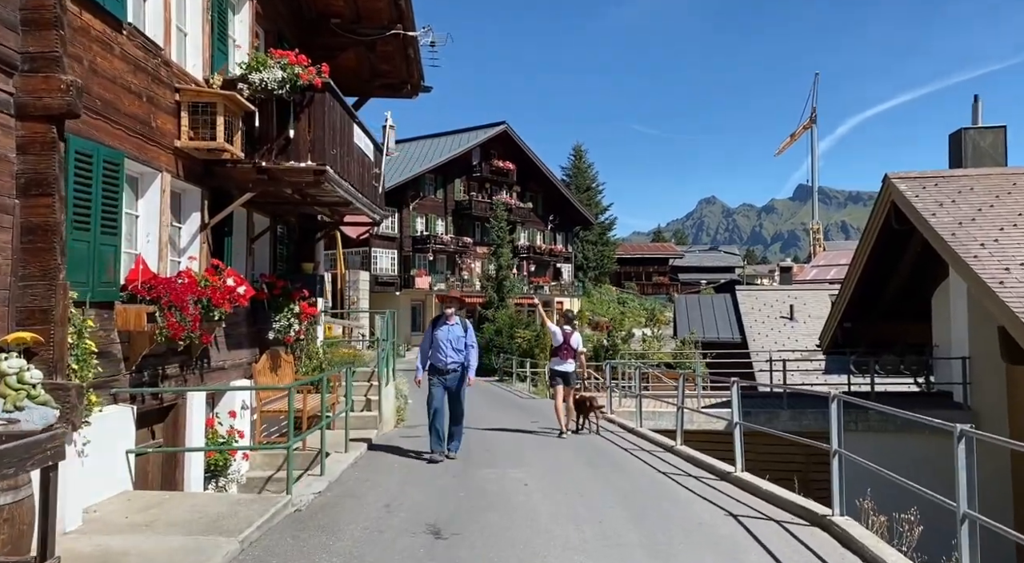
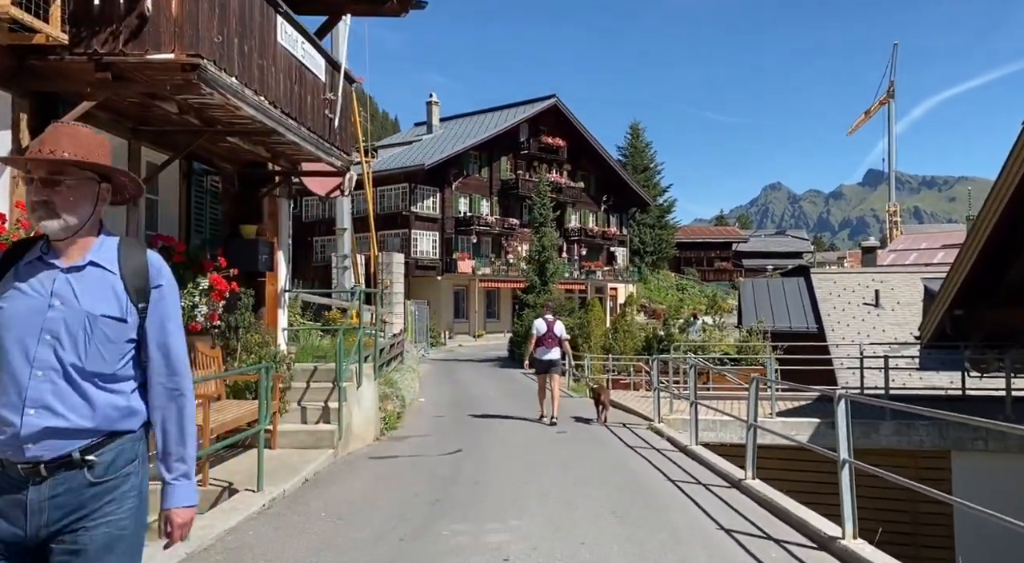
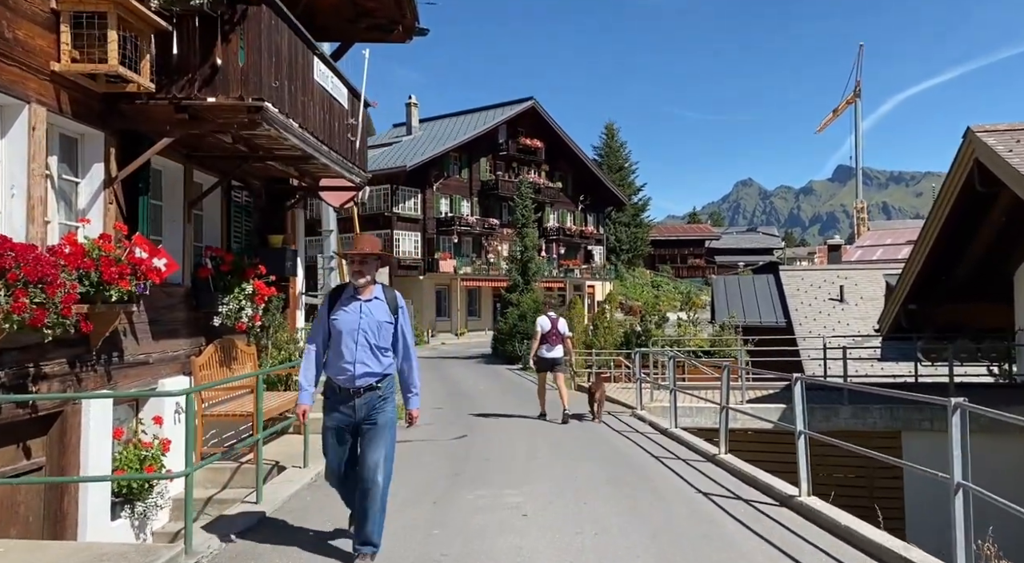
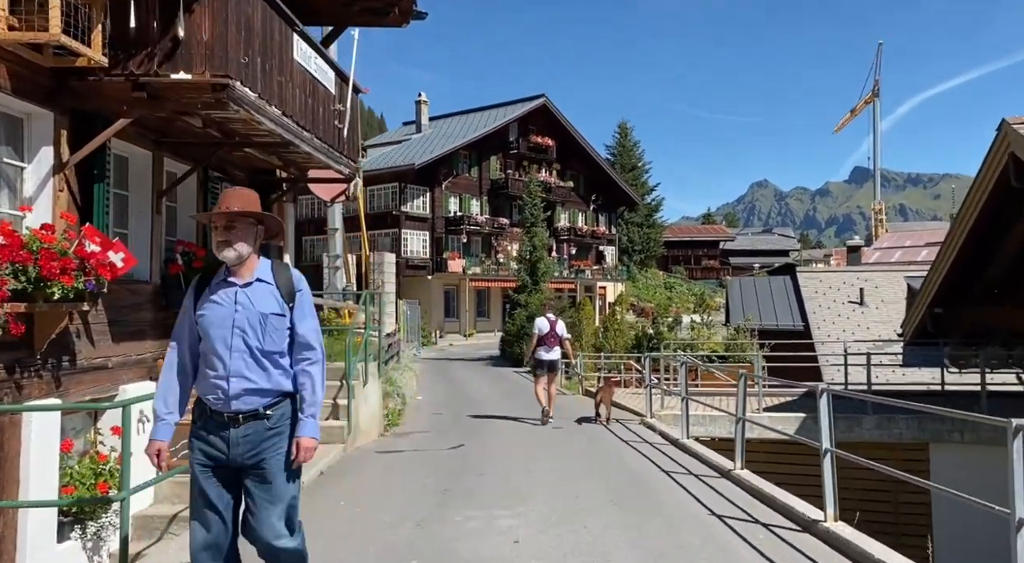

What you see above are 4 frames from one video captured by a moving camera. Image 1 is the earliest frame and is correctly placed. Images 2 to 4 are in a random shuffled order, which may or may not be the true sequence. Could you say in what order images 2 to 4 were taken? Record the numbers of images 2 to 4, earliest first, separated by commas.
3, 4, 2
